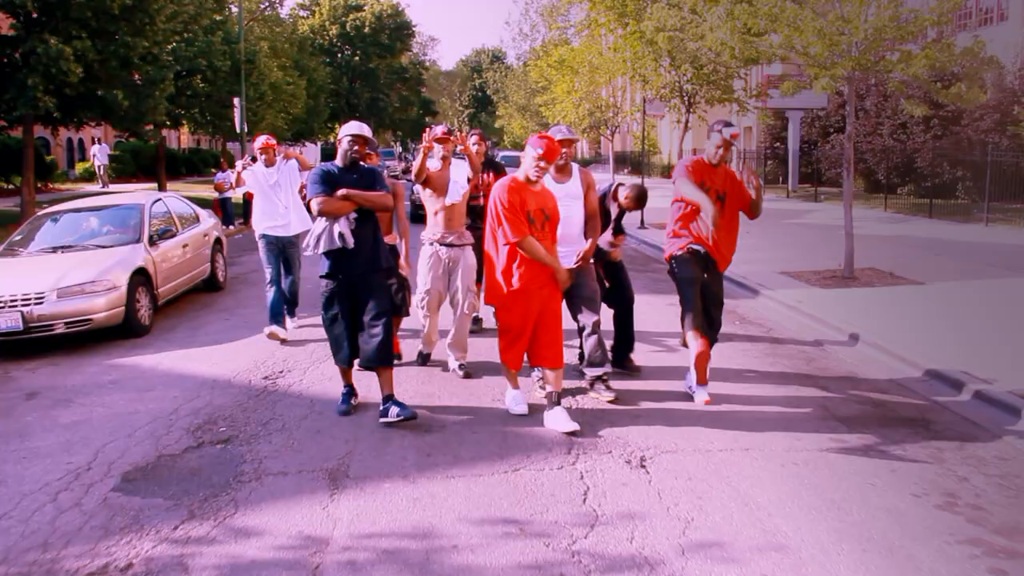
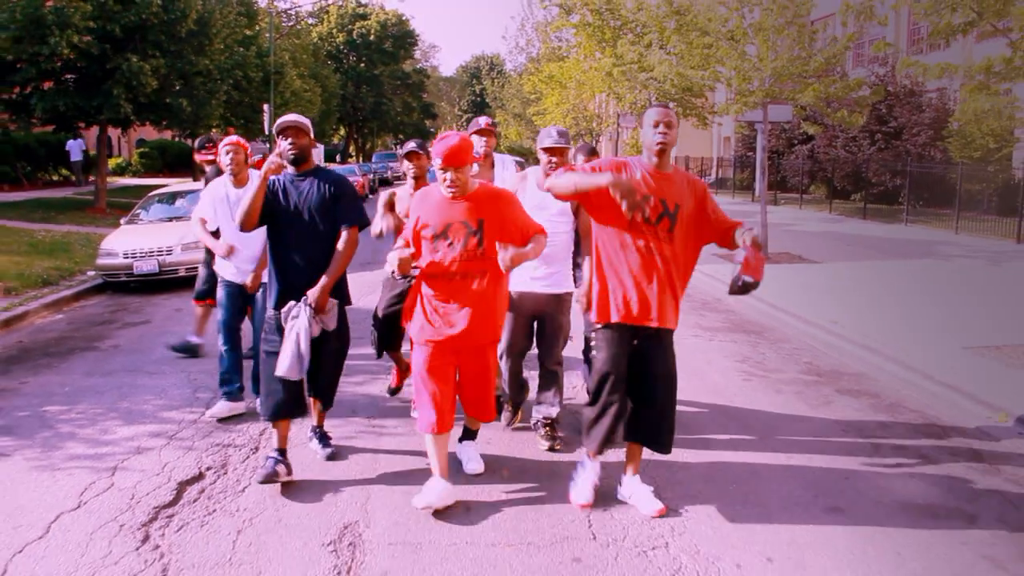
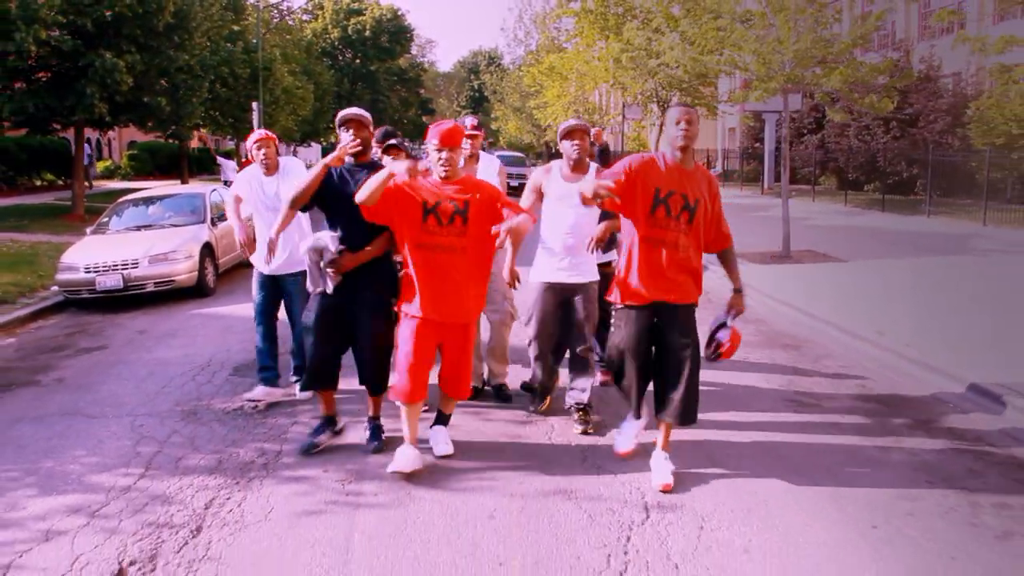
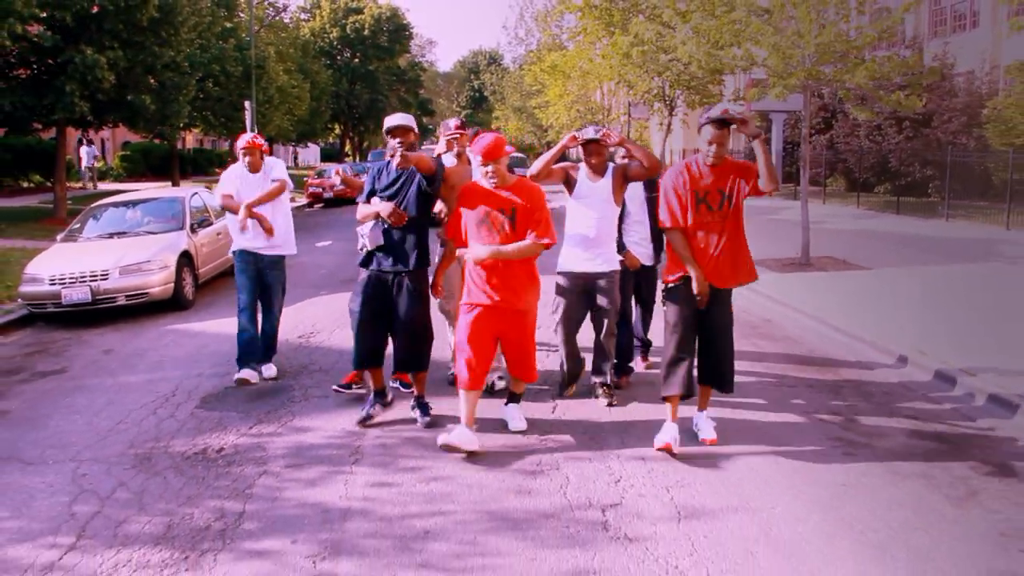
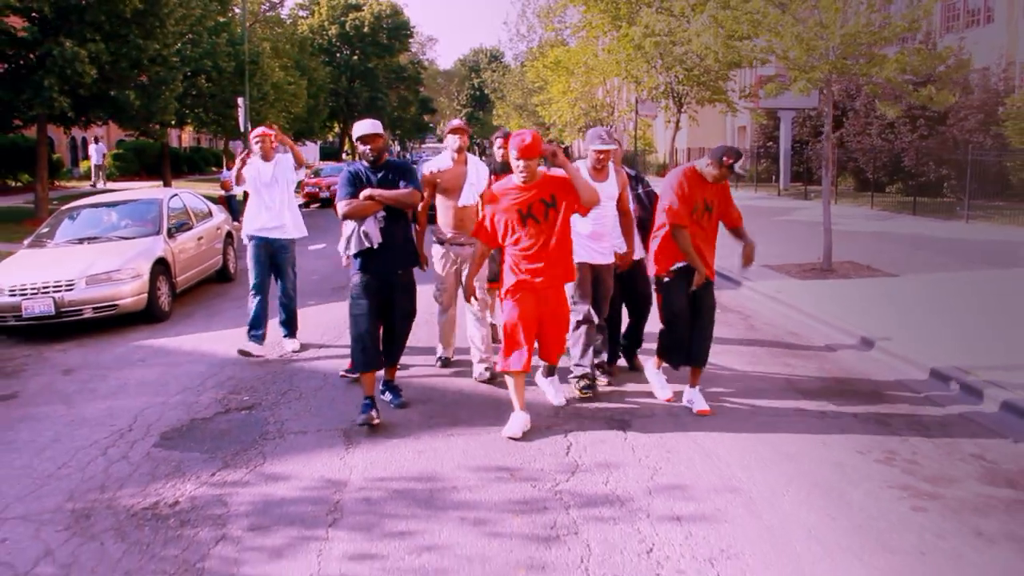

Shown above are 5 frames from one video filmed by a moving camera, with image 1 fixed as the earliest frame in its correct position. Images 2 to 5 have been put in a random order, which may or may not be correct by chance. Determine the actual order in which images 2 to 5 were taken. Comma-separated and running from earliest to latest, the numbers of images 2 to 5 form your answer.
5, 4, 3, 2
